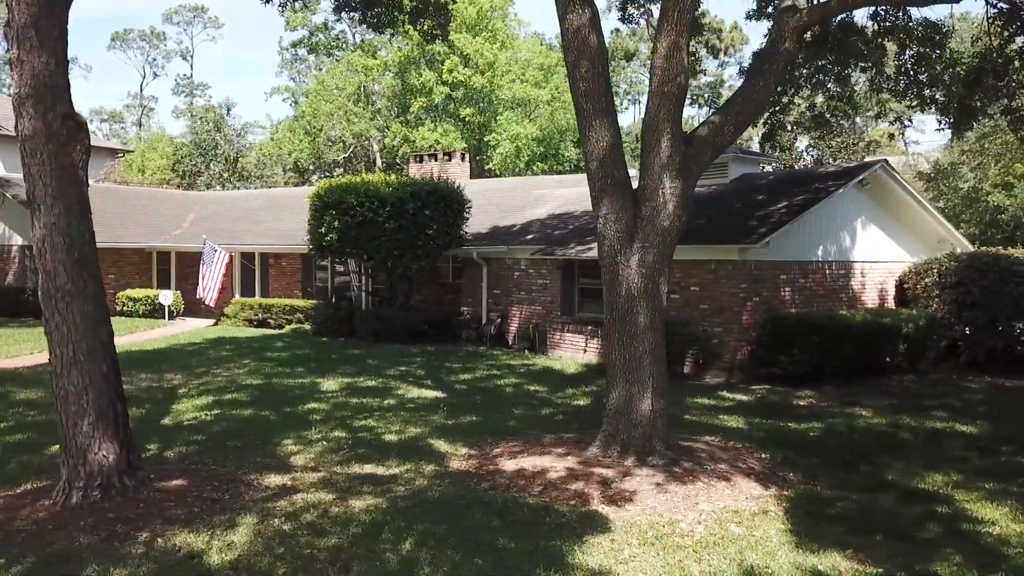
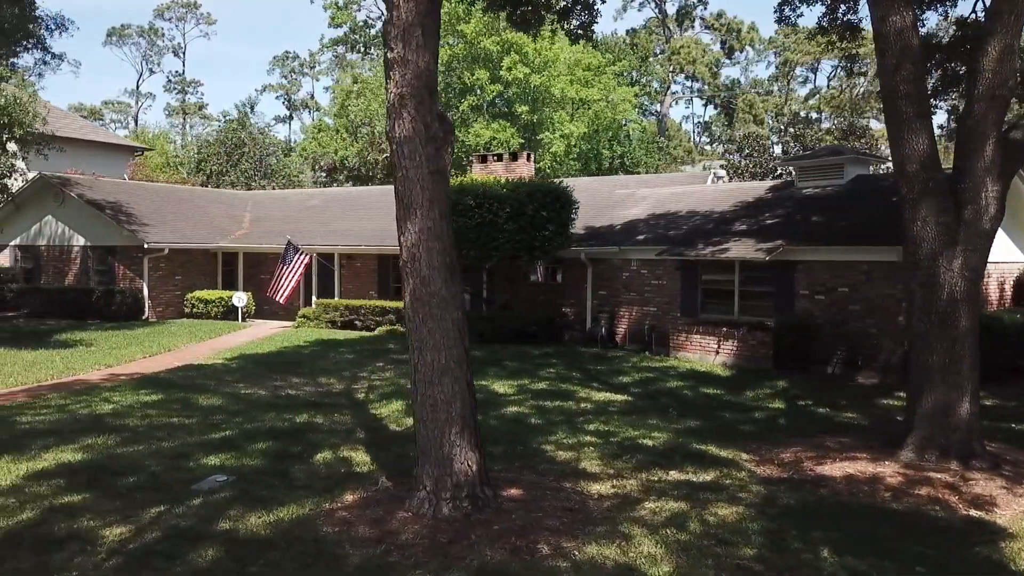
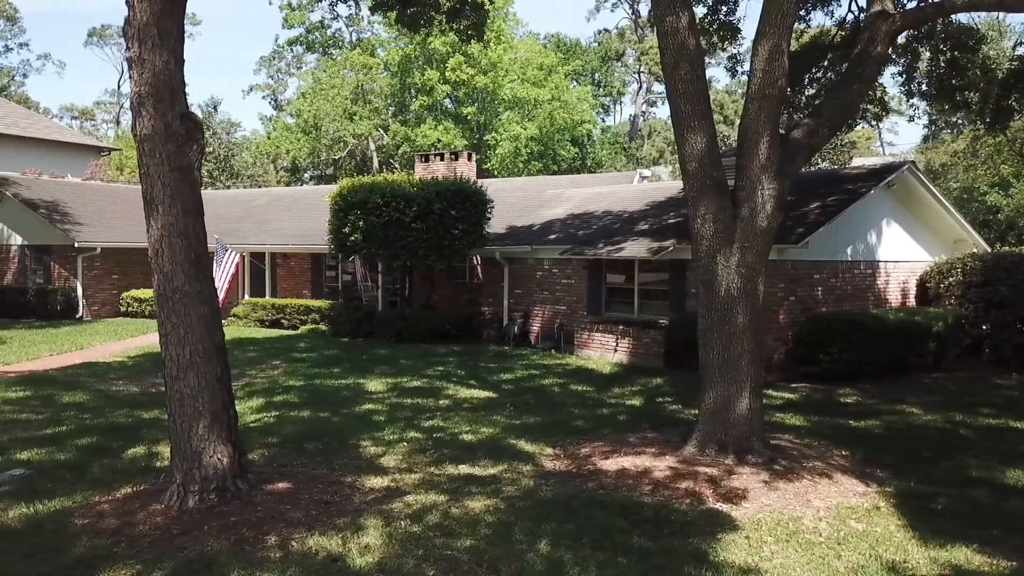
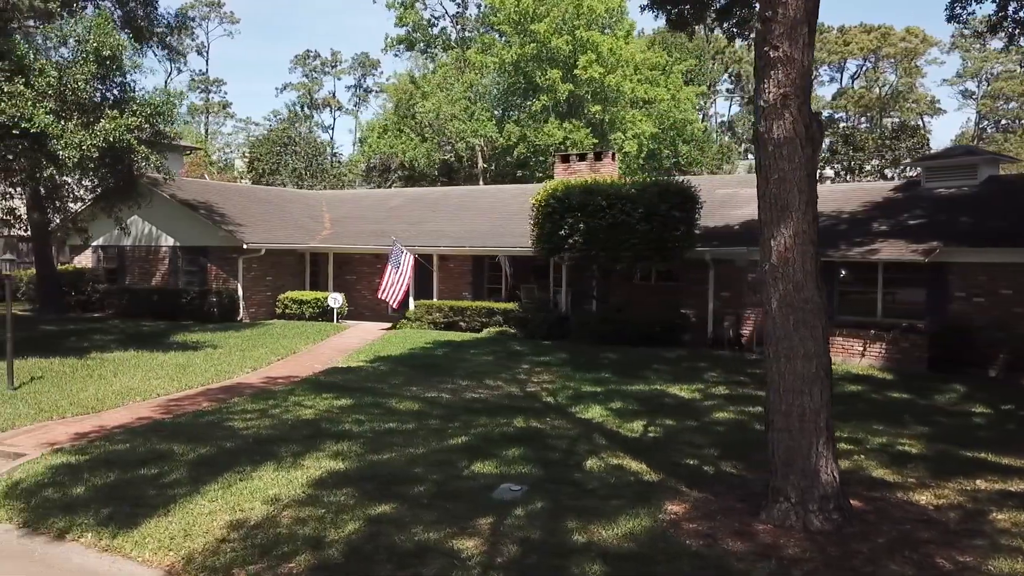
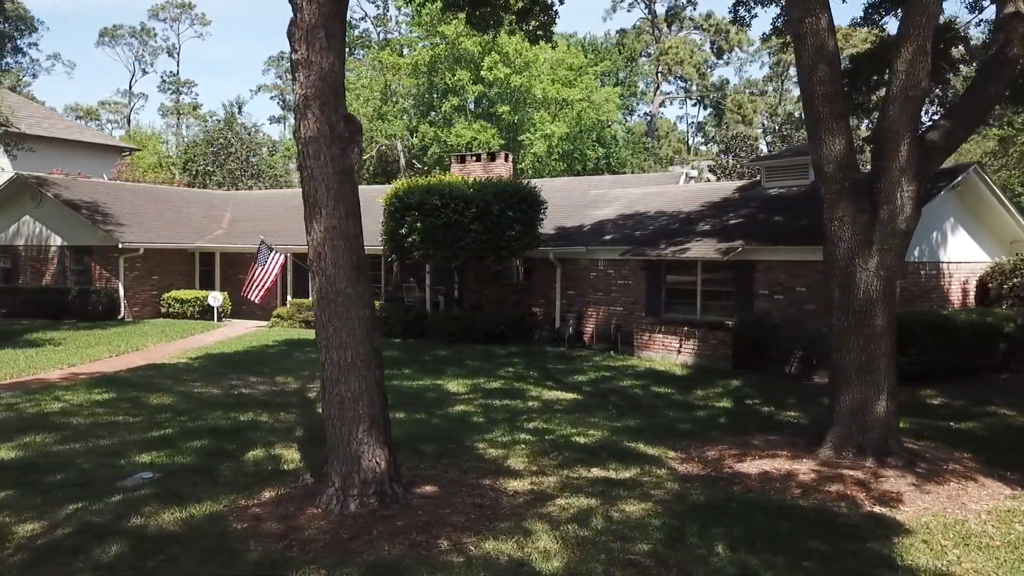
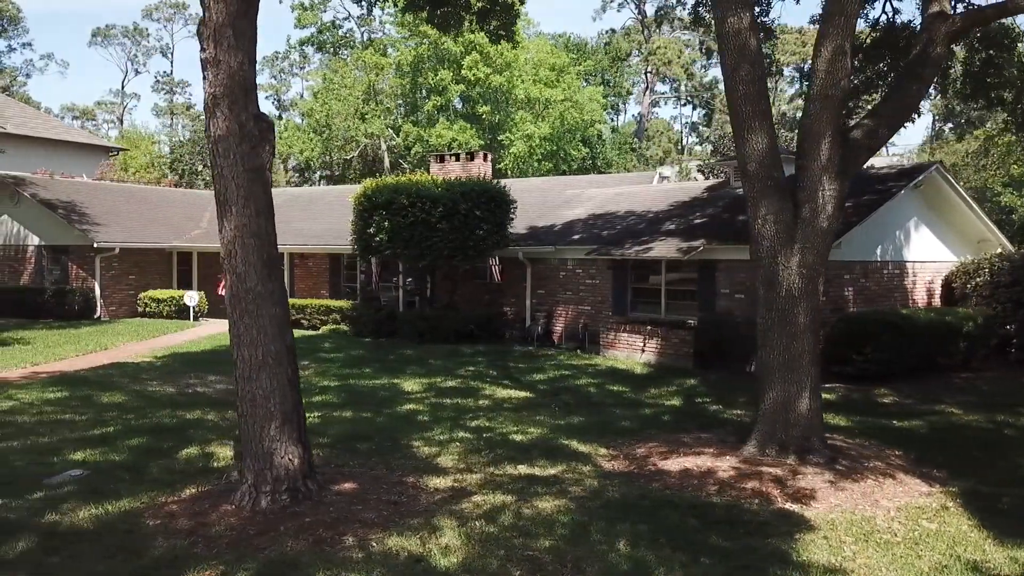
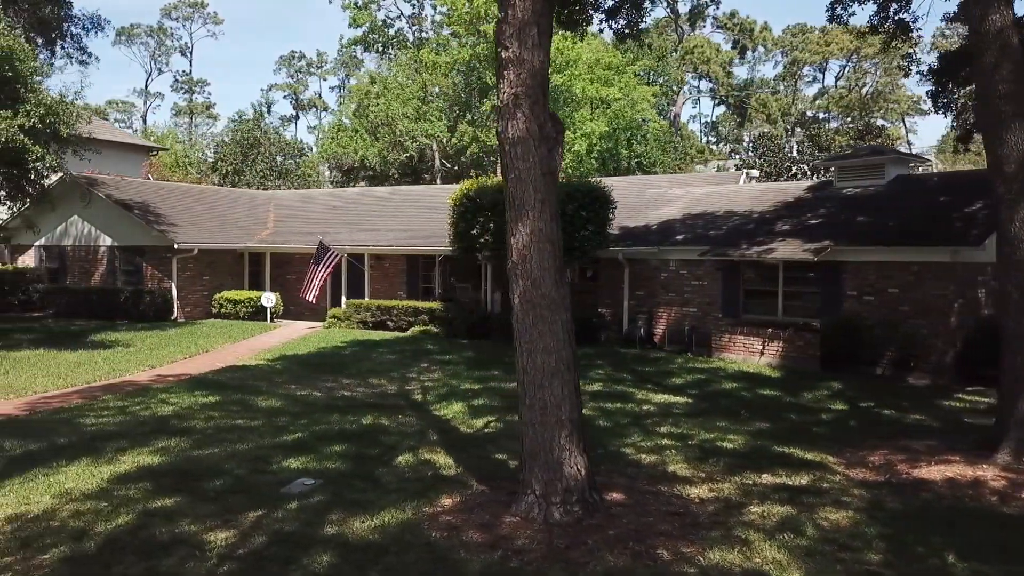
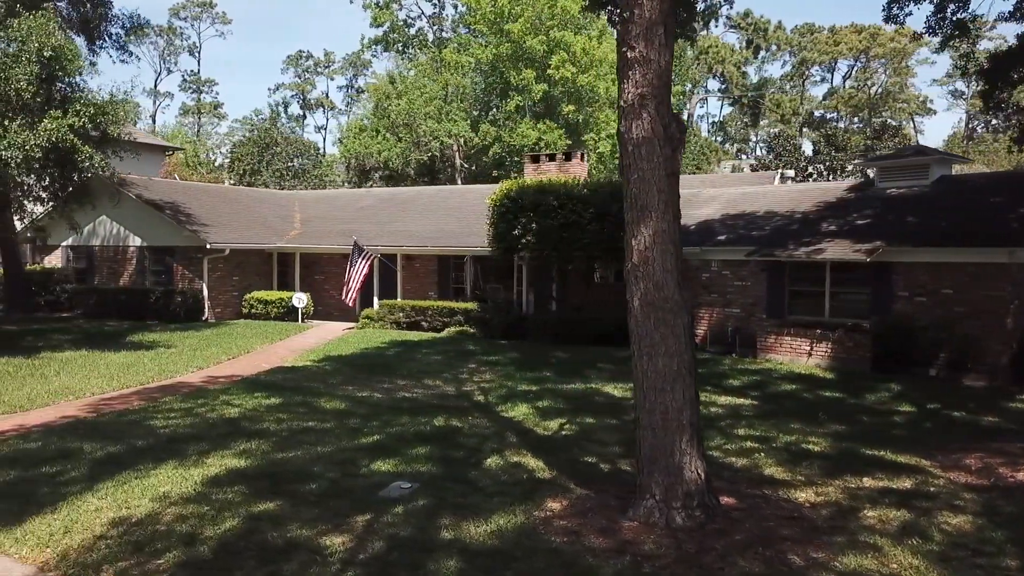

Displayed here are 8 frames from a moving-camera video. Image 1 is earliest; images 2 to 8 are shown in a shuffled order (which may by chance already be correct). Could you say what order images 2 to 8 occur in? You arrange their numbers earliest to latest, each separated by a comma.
3, 6, 5, 2, 7, 8, 4
